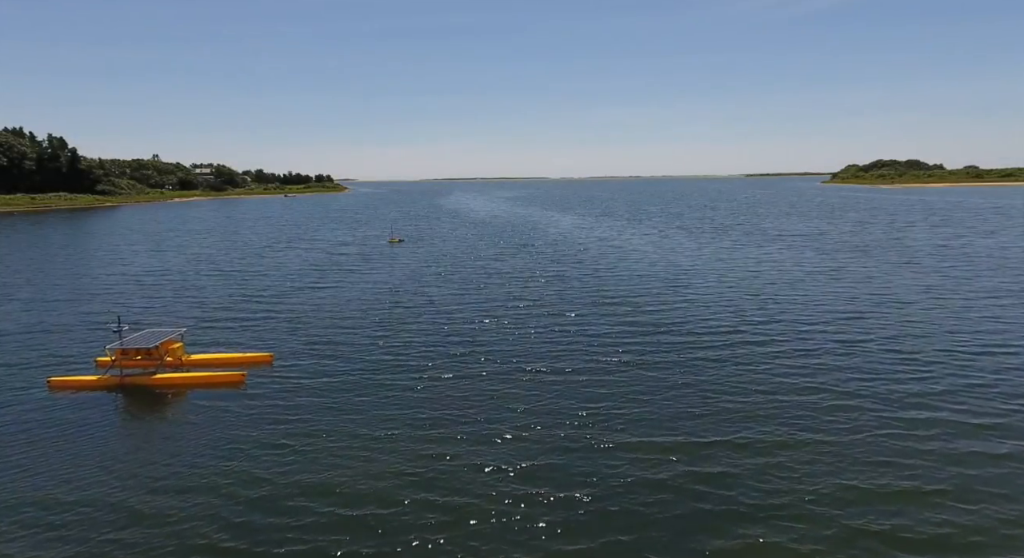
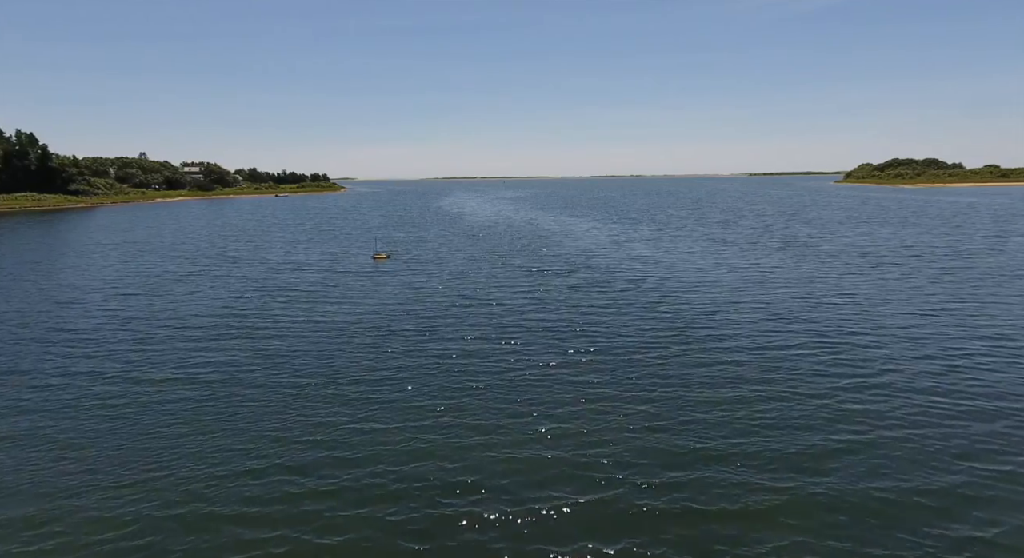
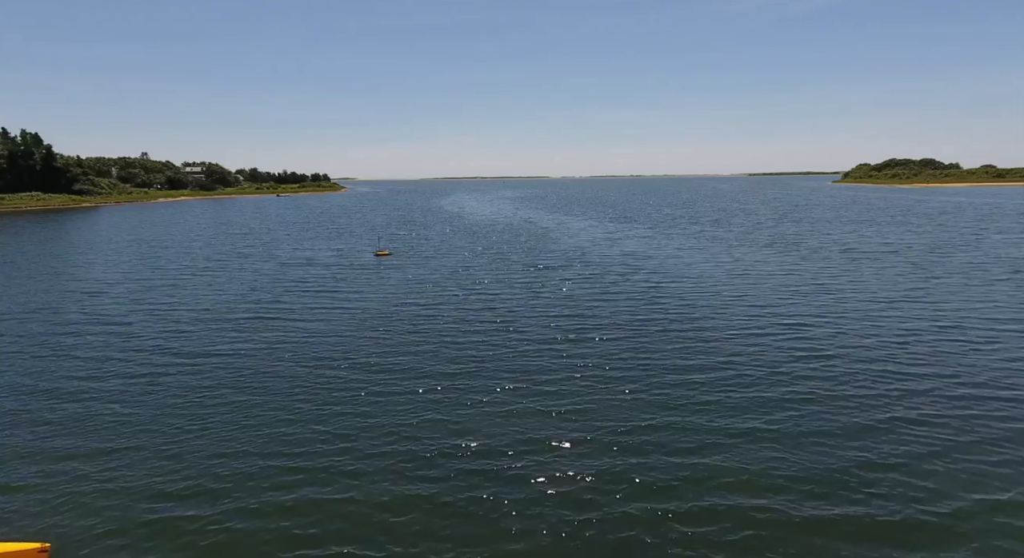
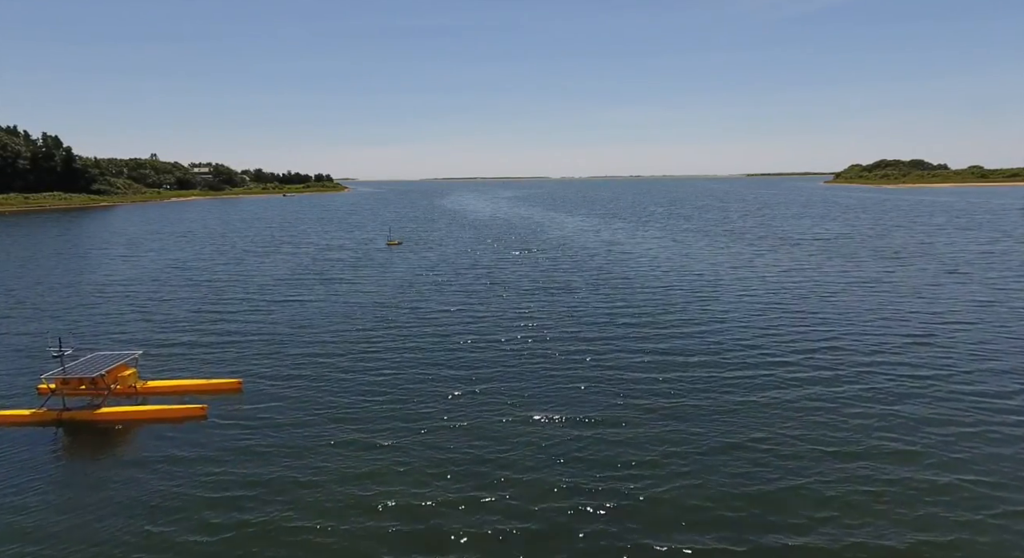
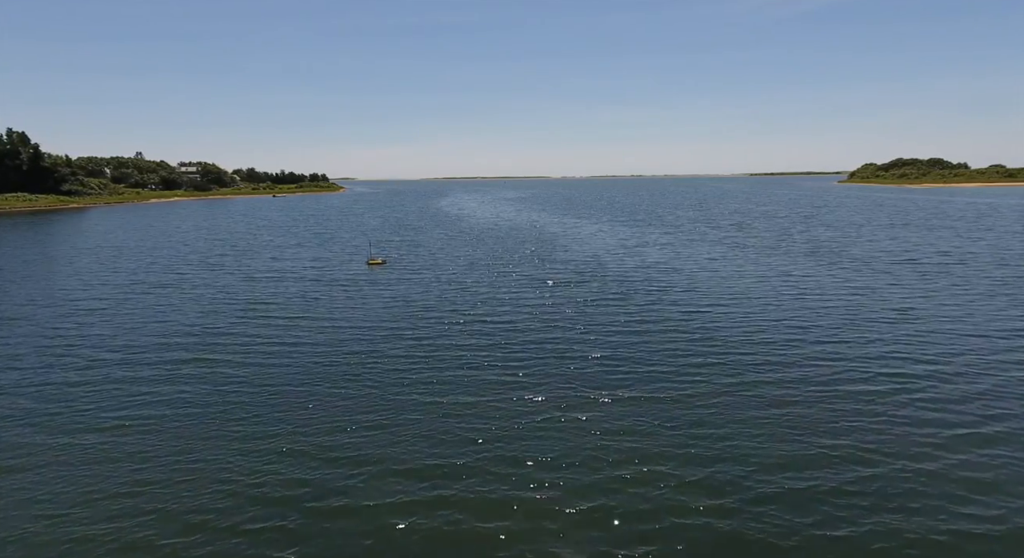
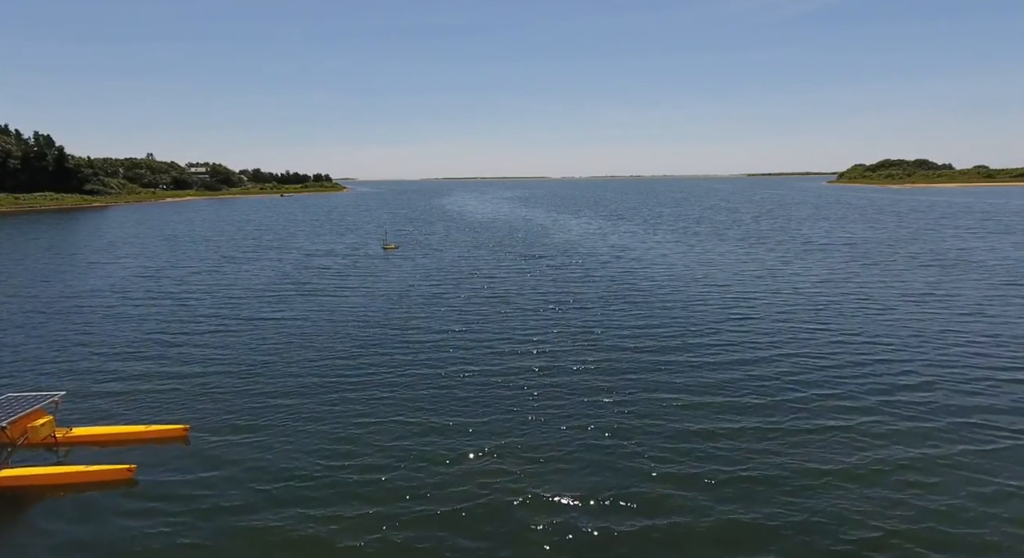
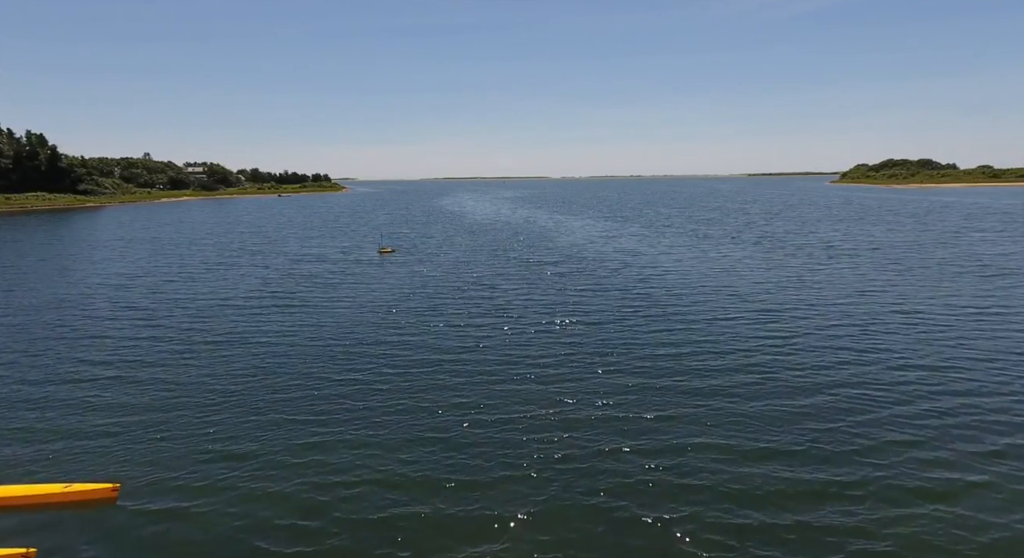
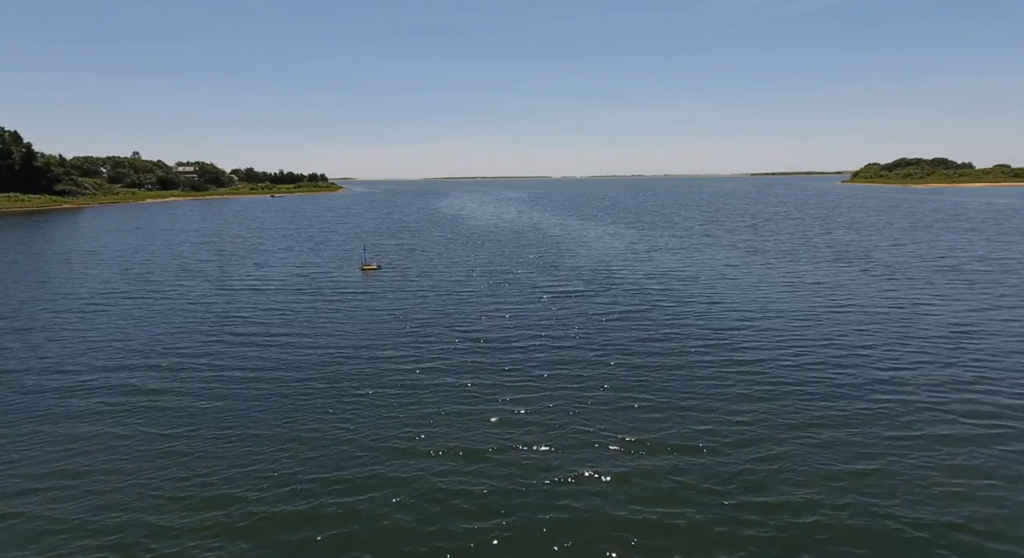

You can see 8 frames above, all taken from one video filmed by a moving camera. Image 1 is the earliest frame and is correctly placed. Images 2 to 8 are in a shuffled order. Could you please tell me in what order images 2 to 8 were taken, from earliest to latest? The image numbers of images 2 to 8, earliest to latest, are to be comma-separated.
4, 6, 7, 3, 2, 5, 8
